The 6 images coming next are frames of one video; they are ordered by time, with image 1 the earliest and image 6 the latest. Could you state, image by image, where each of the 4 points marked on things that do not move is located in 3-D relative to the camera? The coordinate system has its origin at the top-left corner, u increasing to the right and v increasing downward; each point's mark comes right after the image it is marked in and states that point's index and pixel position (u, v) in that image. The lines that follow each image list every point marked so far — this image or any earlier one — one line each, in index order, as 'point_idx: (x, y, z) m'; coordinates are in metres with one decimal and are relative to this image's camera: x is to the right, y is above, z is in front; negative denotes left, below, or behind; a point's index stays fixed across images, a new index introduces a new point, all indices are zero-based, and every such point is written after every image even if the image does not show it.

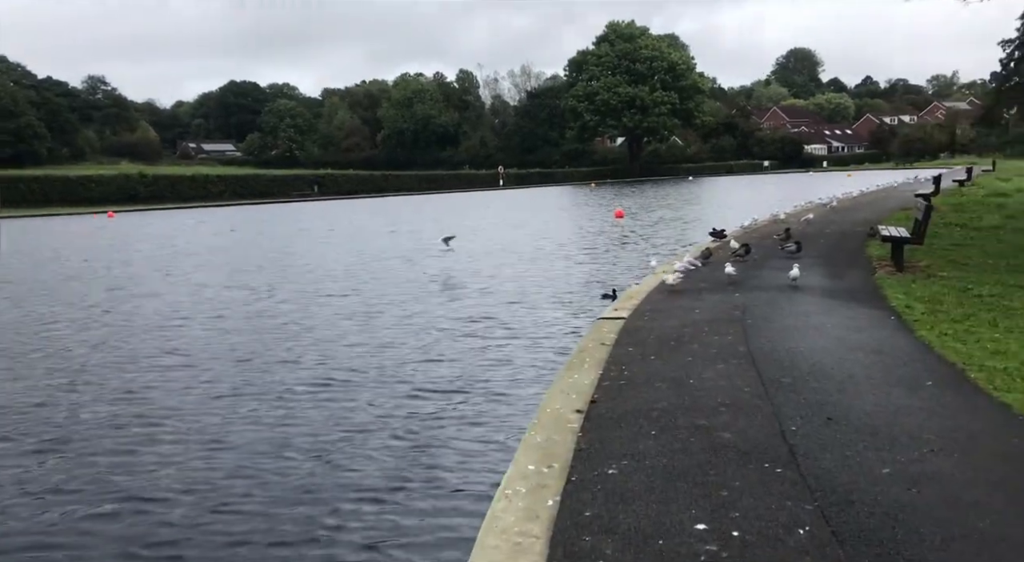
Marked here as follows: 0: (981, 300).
0: (+6.6, -0.3, +13.5) m
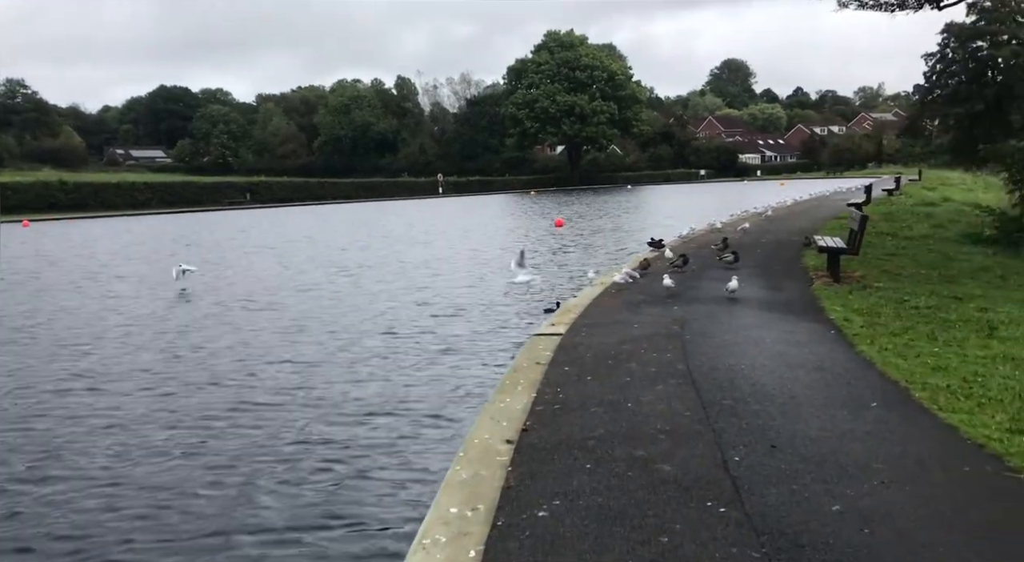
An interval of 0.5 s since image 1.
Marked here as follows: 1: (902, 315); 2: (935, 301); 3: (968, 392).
0: (+5.7, -0.4, +13.4) m
1: (+5.3, -0.5, +13.1) m
2: (+6.4, -0.3, +14.5) m
3: (+4.1, -1.0, +8.5) m
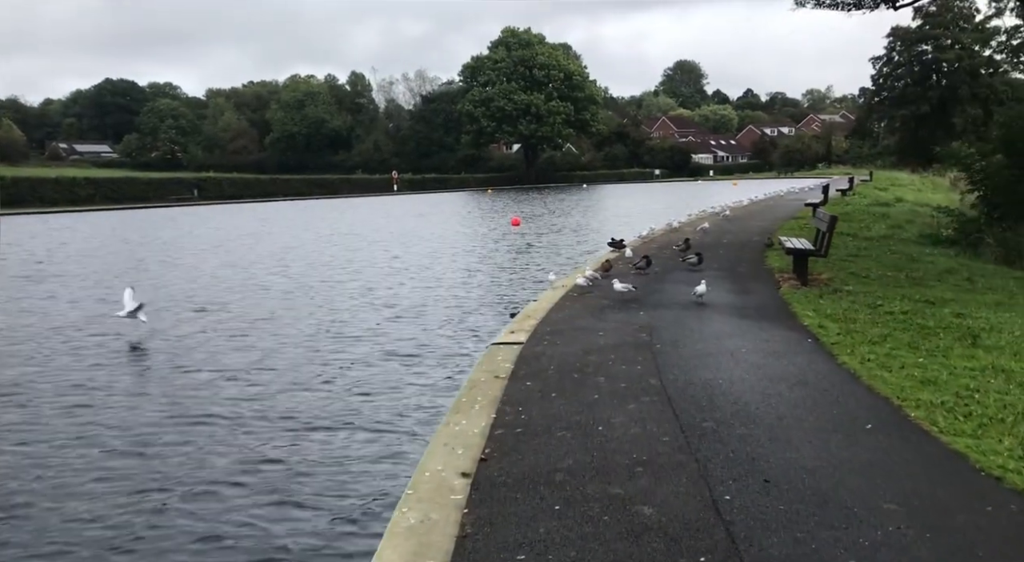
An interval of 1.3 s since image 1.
0: (+5.1, -0.5, +12.7) m
1: (+4.8, -0.5, +12.4) m
2: (+5.8, -0.4, +14.0) m
3: (+3.7, -1.1, +7.8) m
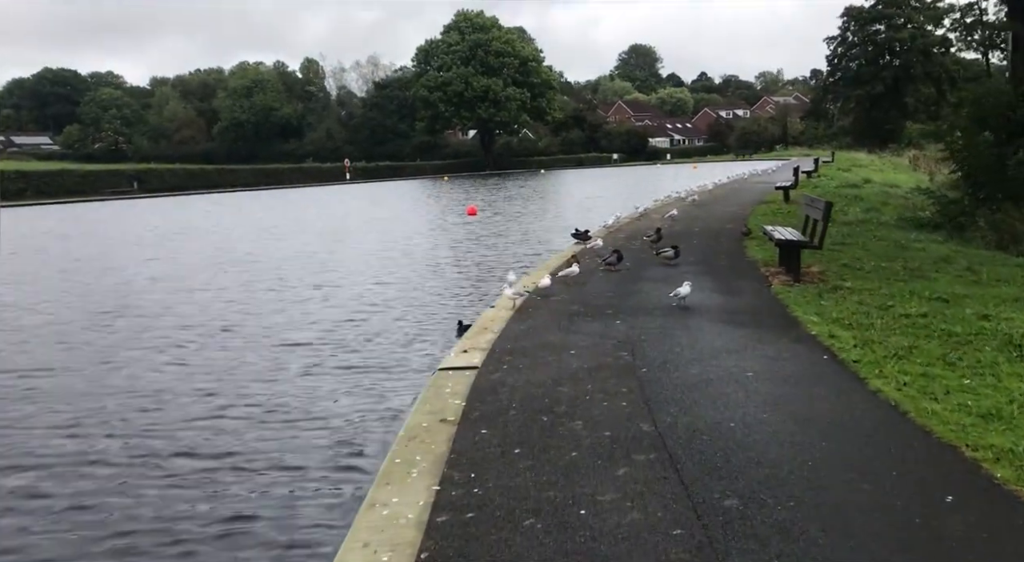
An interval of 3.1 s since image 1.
0: (+4.6, -0.5, +10.9) m
1: (+4.3, -0.5, +10.6) m
2: (+5.2, -0.3, +12.1) m
3: (+3.4, -1.1, +6.0) m
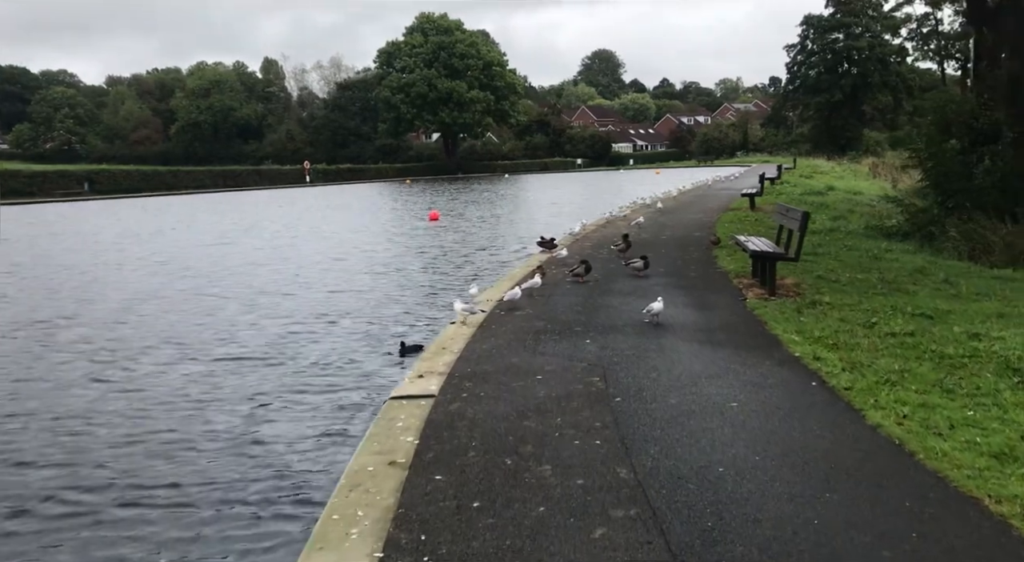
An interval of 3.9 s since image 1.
0: (+4.2, -0.7, +10.2) m
1: (+3.8, -0.7, +9.9) m
2: (+4.8, -0.5, +11.5) m
3: (+3.2, -1.3, +5.2) m
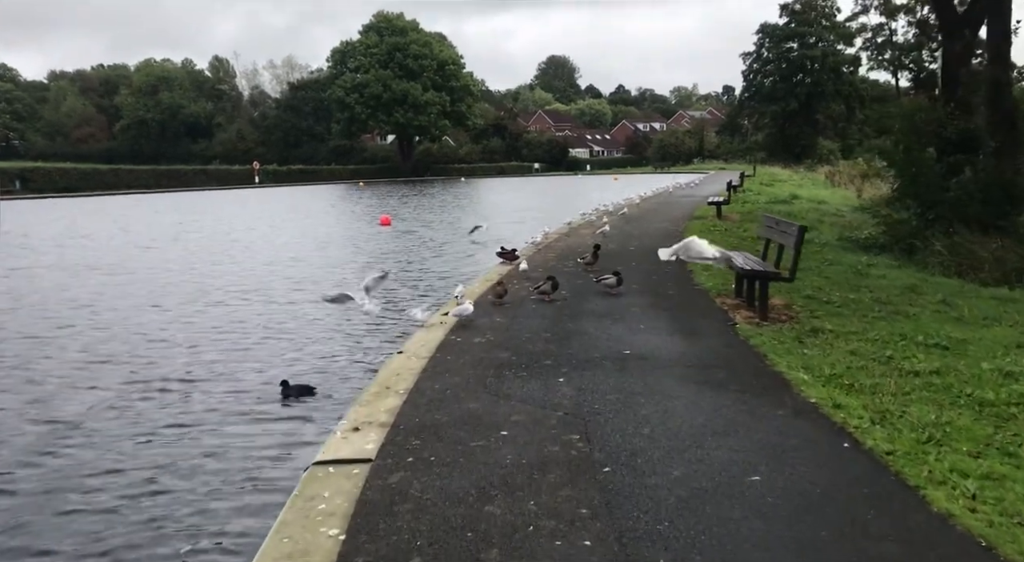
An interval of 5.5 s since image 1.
0: (+3.8, -0.9, +8.7) m
1: (+3.5, -1.0, +8.3) m
2: (+4.3, -0.8, +10.0) m
3: (+3.0, -1.5, +3.6) m
